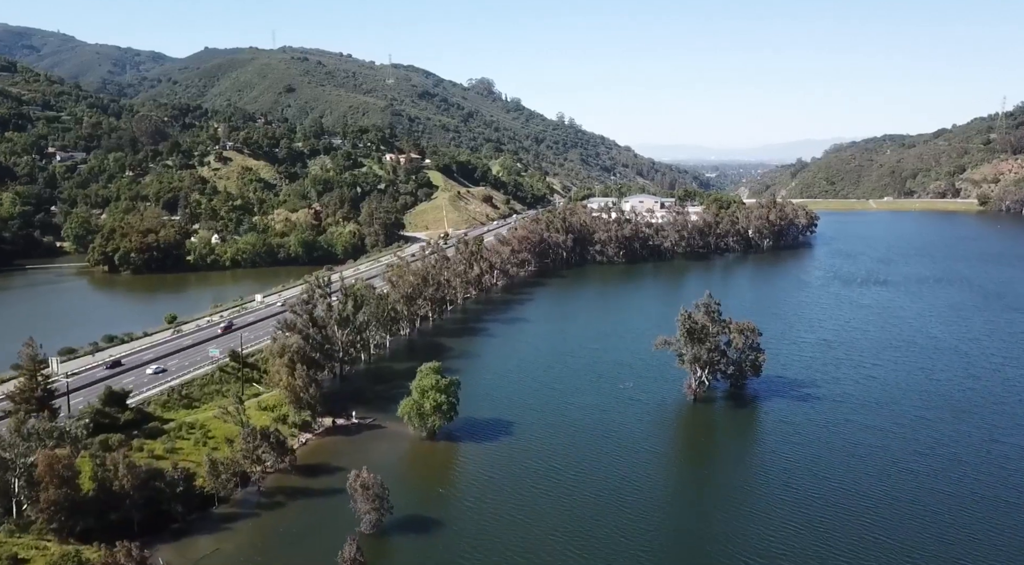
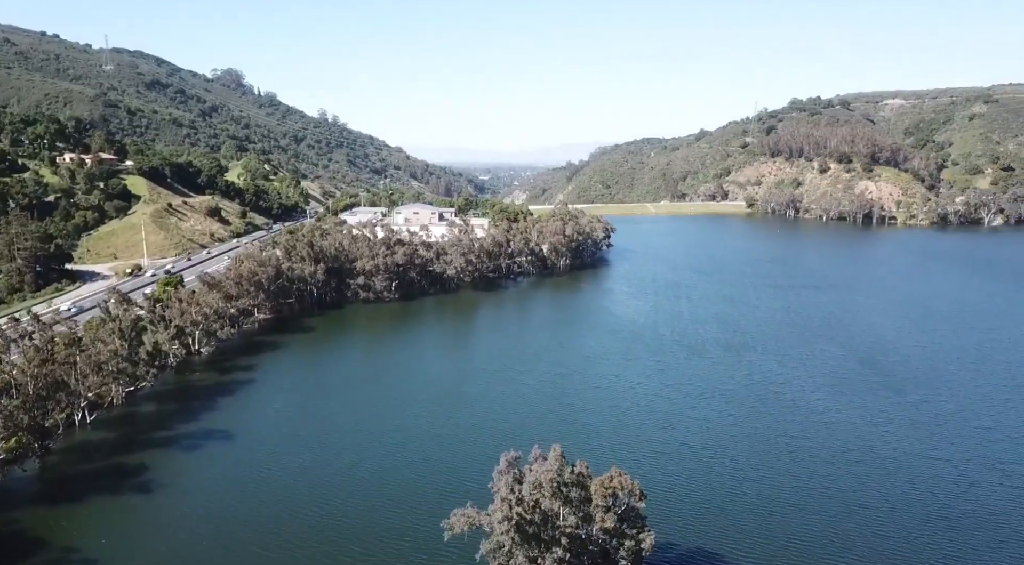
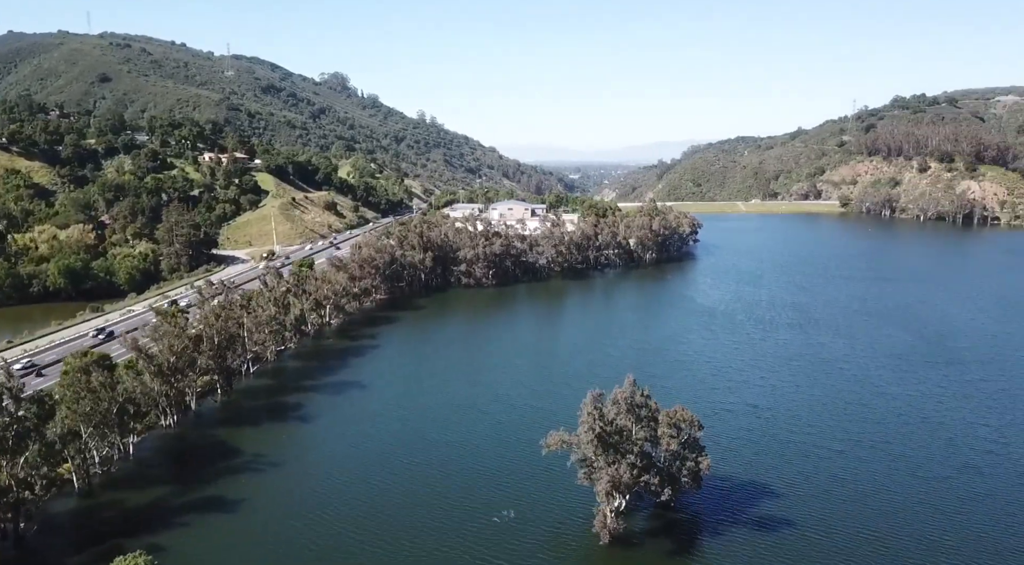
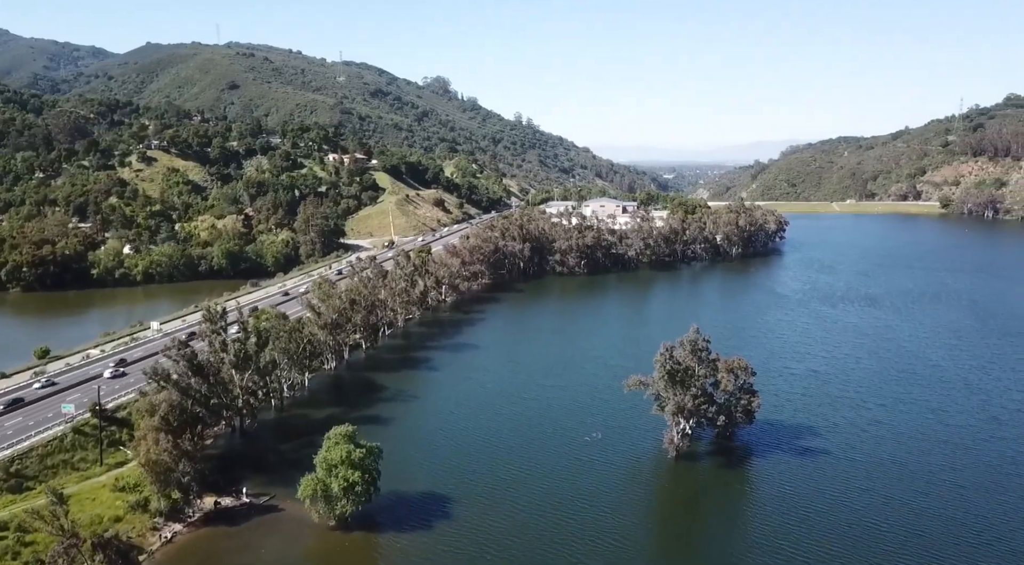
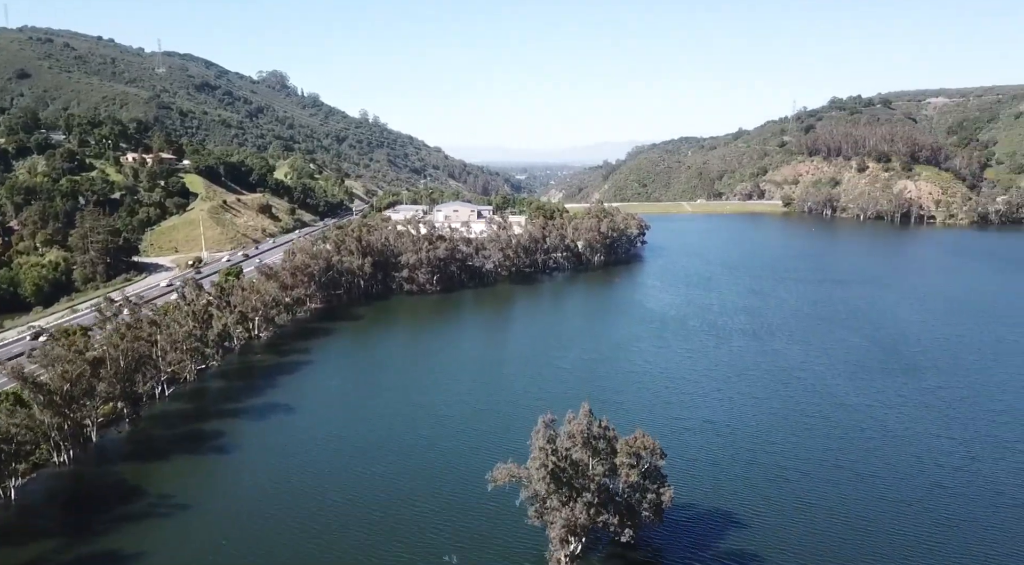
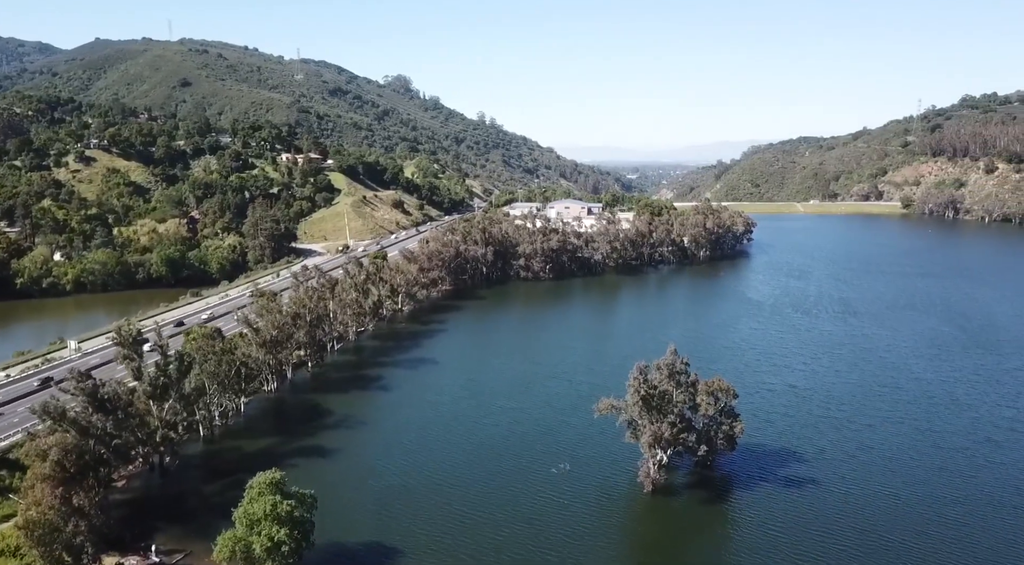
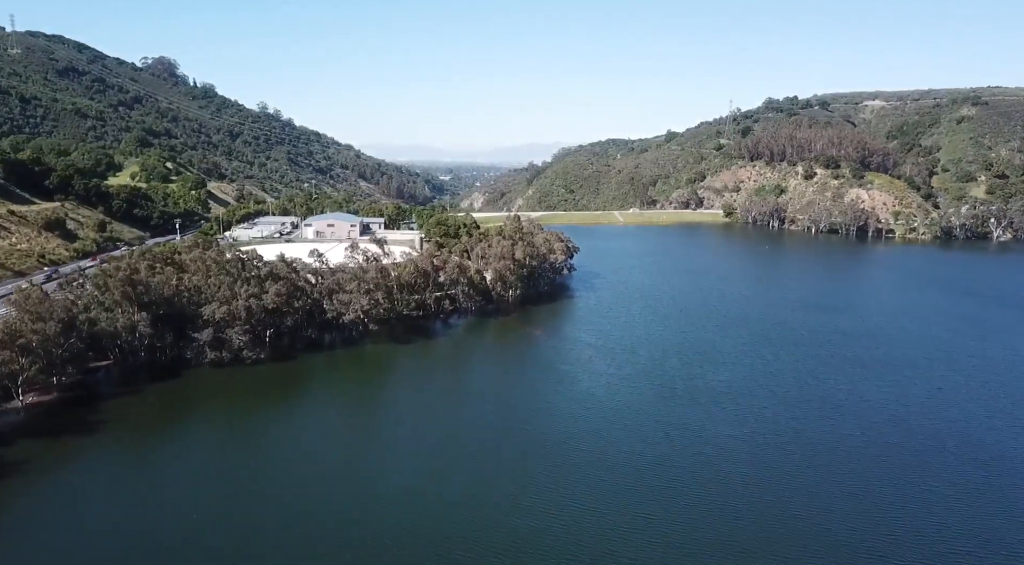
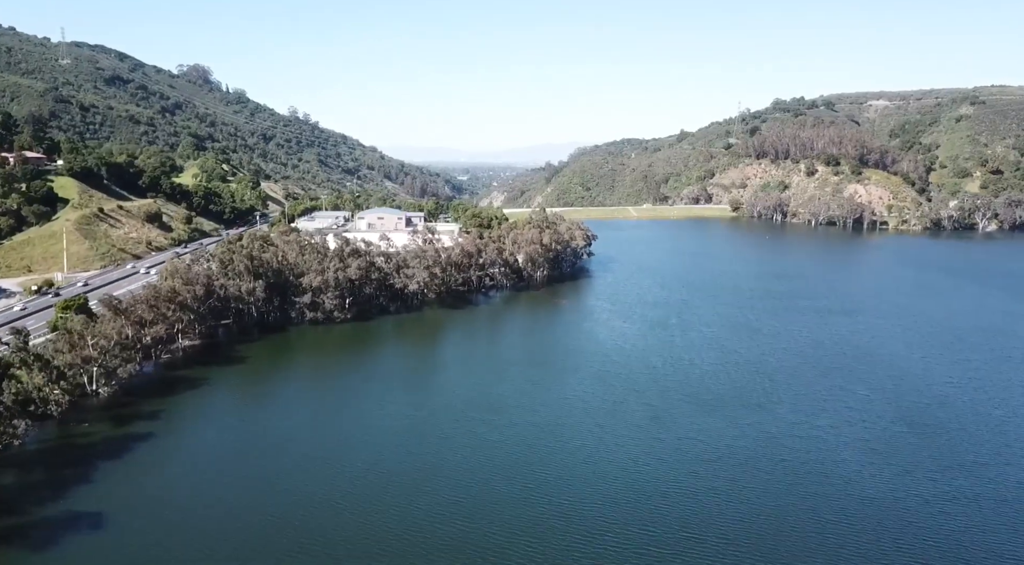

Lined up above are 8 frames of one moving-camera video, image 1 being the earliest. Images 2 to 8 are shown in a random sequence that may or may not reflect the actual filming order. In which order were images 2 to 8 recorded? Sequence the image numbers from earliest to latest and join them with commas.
4, 6, 3, 5, 2, 8, 7
